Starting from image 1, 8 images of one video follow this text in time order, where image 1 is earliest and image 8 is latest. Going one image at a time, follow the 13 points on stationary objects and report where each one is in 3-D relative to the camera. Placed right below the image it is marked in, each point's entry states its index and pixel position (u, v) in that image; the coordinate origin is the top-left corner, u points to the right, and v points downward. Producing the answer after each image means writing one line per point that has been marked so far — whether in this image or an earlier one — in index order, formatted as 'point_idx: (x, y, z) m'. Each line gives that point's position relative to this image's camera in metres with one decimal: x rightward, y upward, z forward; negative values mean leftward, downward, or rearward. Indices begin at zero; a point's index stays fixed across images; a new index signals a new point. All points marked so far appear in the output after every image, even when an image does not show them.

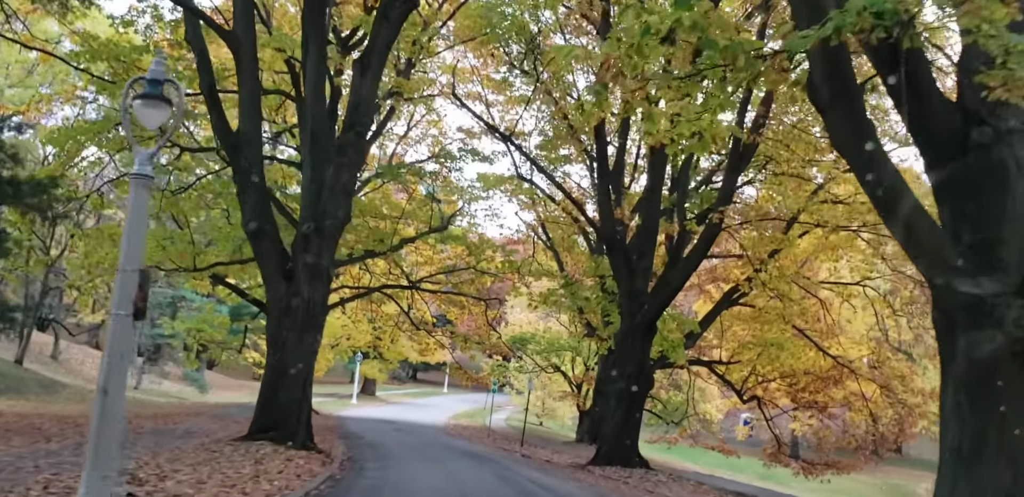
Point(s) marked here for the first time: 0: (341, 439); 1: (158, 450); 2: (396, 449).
0: (-2.5, -2.8, +17.1) m
1: (-3.3, -1.9, +11.1) m
2: (-1.8, -2.9, +17.1) m
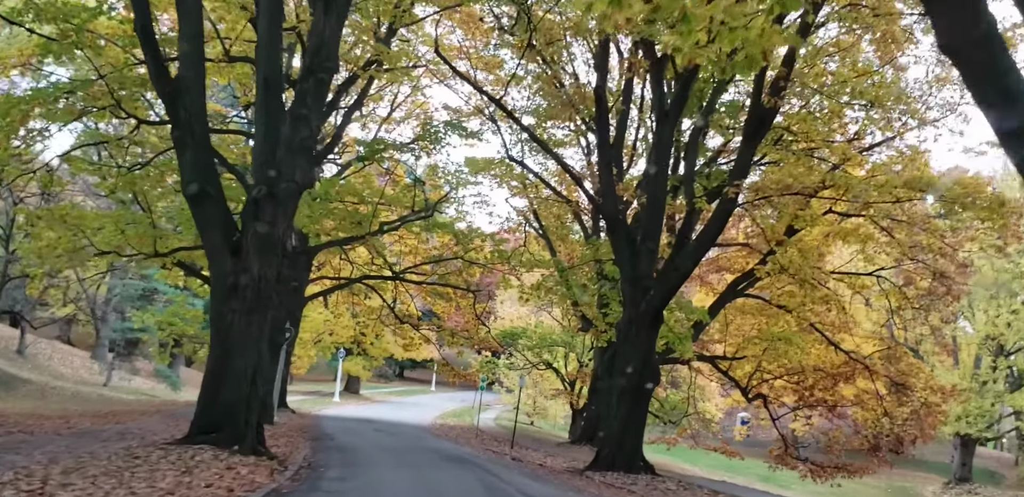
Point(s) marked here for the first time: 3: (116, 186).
0: (-2.6, -2.5, +15.3) m
1: (-3.4, -1.7, +9.4) m
2: (-1.9, -2.7, +15.4) m
3: (-6.6, +1.0, +19.8) m
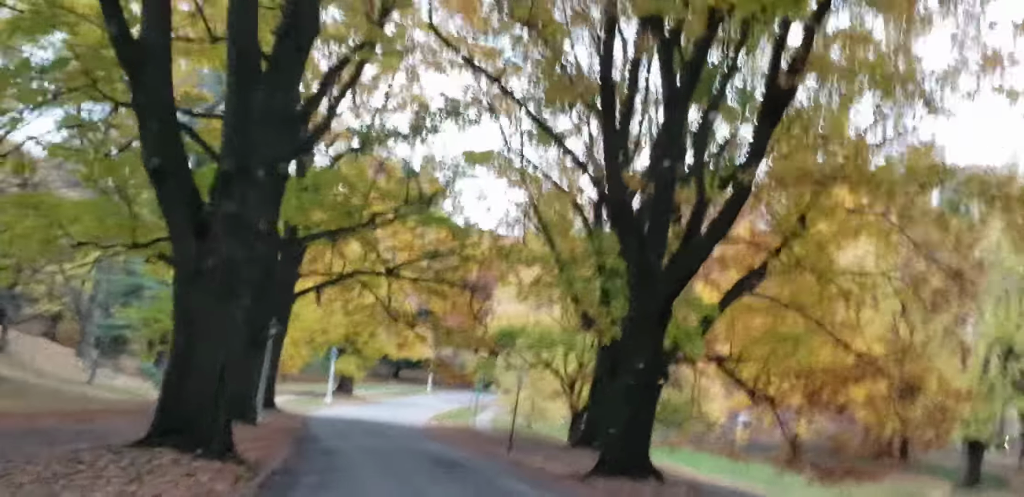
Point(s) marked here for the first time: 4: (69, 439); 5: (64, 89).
0: (-2.7, -2.4, +14.3) m
1: (-3.4, -1.5, +8.4) m
2: (-1.9, -2.5, +14.4) m
3: (-6.7, +1.2, +18.8) m
4: (-4.7, -2.0, +12.6) m
5: (-6.3, +2.3, +16.6) m
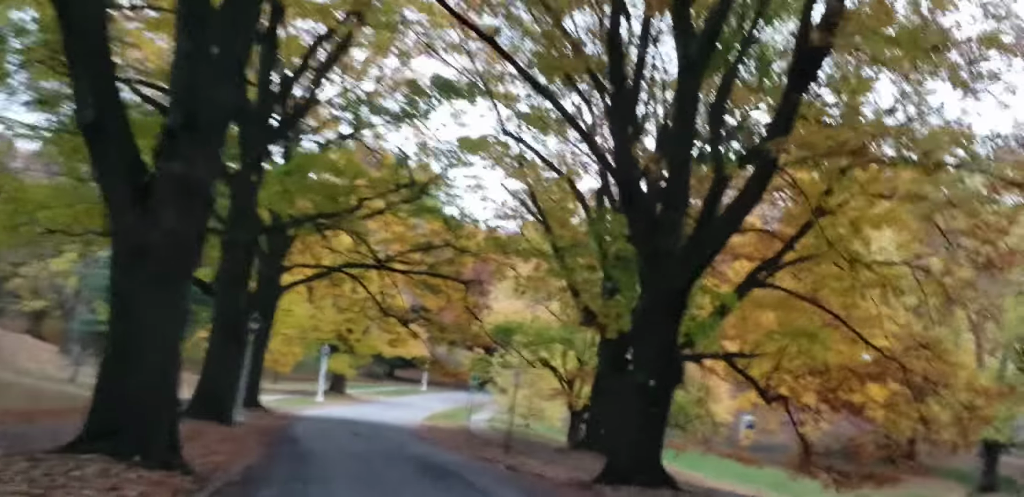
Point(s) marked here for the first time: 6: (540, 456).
0: (-2.7, -2.2, +13.0) m
1: (-3.5, -1.3, +7.1) m
2: (-2.0, -2.4, +13.1) m
3: (-6.7, +1.4, +17.5) m
4: (-4.8, -1.8, +11.3) m
5: (-6.3, +2.4, +15.3) m
6: (+0.4, -3.3, +18.9) m
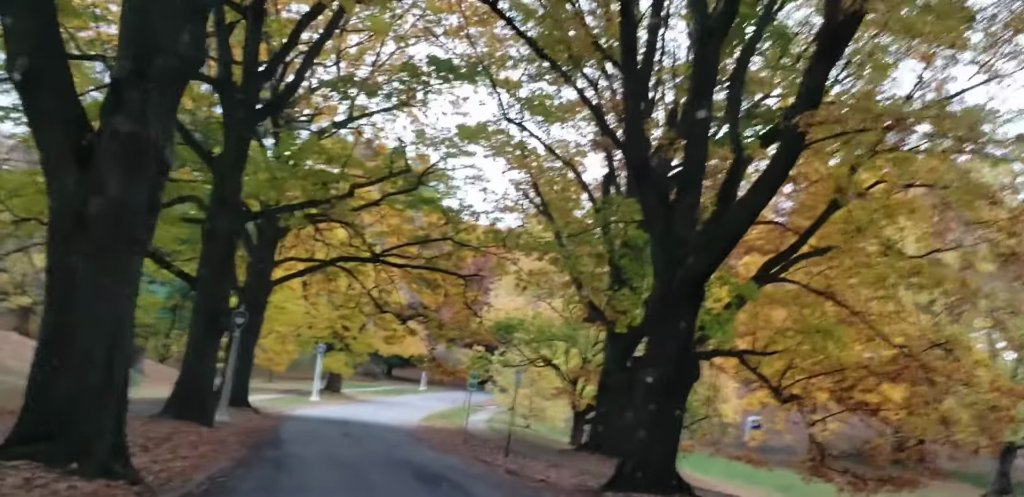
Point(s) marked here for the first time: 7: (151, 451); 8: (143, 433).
0: (-2.7, -2.0, +12.0) m
1: (-3.4, -1.2, +6.1) m
2: (-2.0, -2.2, +12.1) m
3: (-6.7, +1.5, +16.5) m
4: (-4.7, -1.7, +10.2) m
5: (-6.3, +2.6, +14.3) m
6: (+0.5, -3.2, +17.9) m
7: (-3.1, -1.7, +9.9) m
8: (-3.5, -1.8, +11.1) m
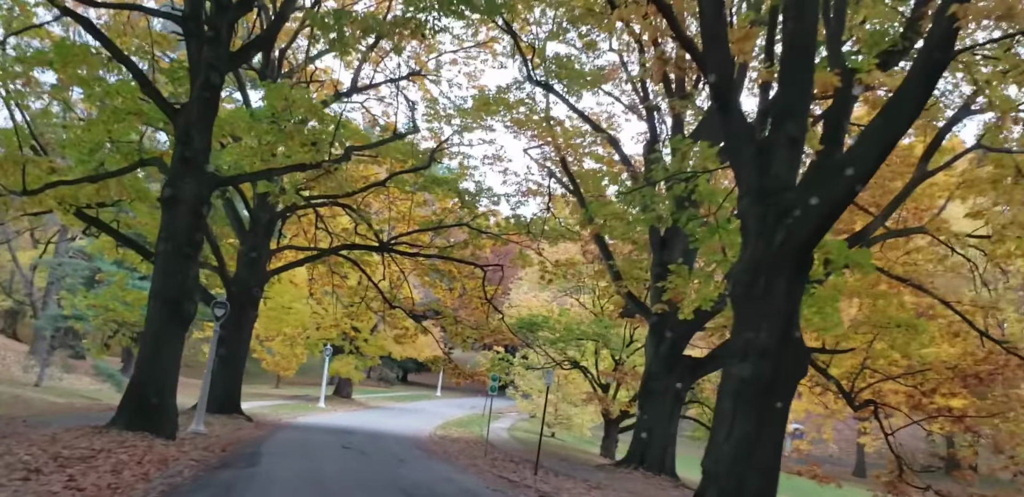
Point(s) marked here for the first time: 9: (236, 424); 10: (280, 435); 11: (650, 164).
0: (-2.4, -1.7, +9.2) m
1: (-3.2, -0.8, +3.3) m
2: (-1.7, -1.9, +9.3) m
3: (-6.3, +1.8, +13.8) m
4: (-4.5, -1.4, +7.5) m
5: (-6.0, +2.9, +11.6) m
6: (+0.8, -2.9, +15.1) m
7: (-2.8, -1.4, +7.1) m
8: (-3.3, -1.4, +8.3) m
9: (-4.5, -2.9, +19.3) m
10: (-3.7, -3.0, +18.7) m
11: (+2.0, +1.2, +17.4) m
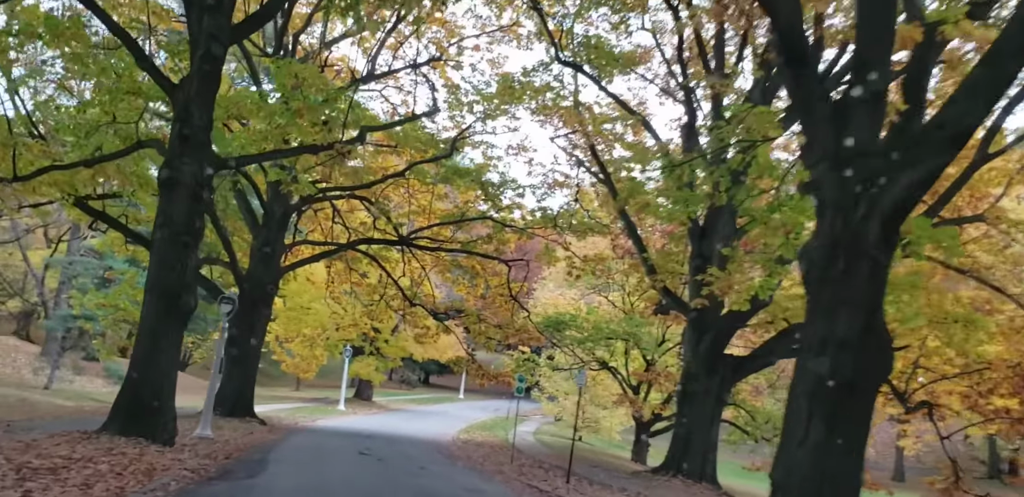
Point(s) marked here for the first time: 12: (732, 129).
0: (-2.2, -1.6, +8.2) m
1: (-3.1, -0.7, +2.3) m
2: (-1.4, -1.8, +8.2) m
3: (-6.0, +1.9, +12.8) m
4: (-4.3, -1.3, +6.4) m
5: (-5.8, +3.0, +10.6) m
6: (+1.2, -2.8, +13.9) m
7: (-2.6, -1.2, +6.0) m
8: (-3.0, -1.3, +7.3) m
9: (-4.1, -2.8, +18.3) m
10: (-3.3, -2.9, +17.6) m
11: (+2.4, +1.4, +16.2) m
12: (+1.7, +0.9, +9.2) m
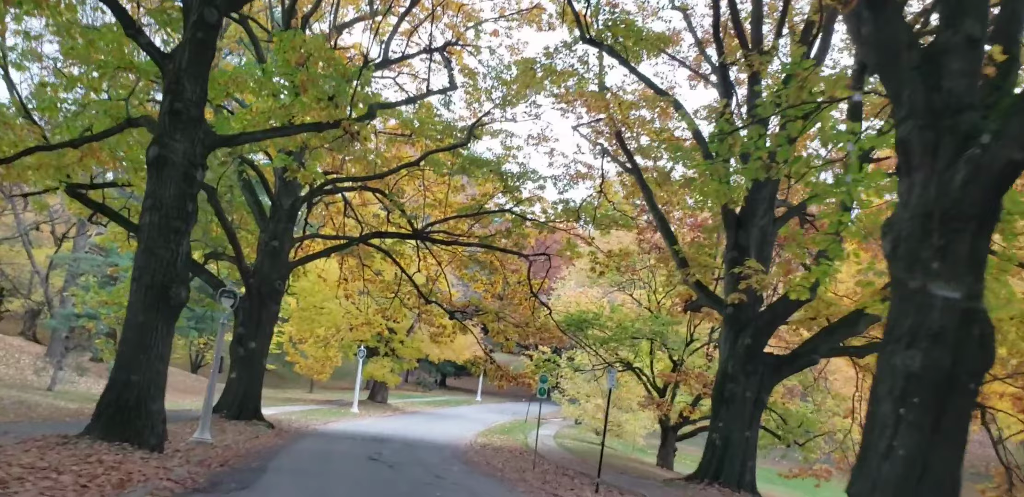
0: (-2.0, -1.5, +7.1) m
1: (-3.0, -0.6, +1.2) m
2: (-1.3, -1.6, +7.2) m
3: (-5.8, +2.0, +11.8) m
4: (-4.1, -1.1, +5.4) m
5: (-5.6, +3.1, +9.6) m
6: (+1.4, -2.7, +12.9) m
7: (-2.5, -1.1, +5.0) m
8: (-2.9, -1.2, +6.3) m
9: (-3.8, -2.7, +17.3) m
10: (-2.9, -2.8, +16.6) m
11: (+2.7, +1.5, +15.1) m
12: (+1.9, +1.1, +8.1) m
